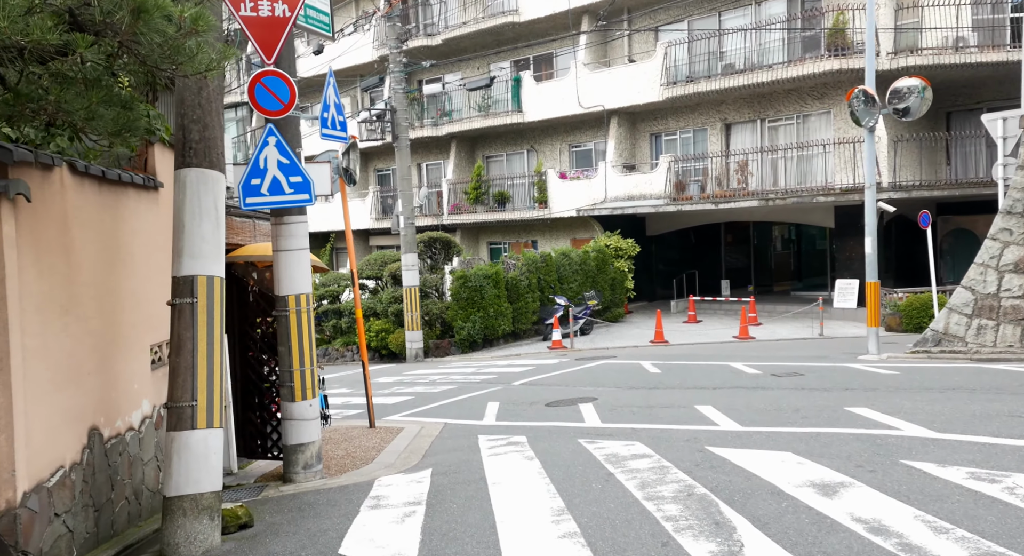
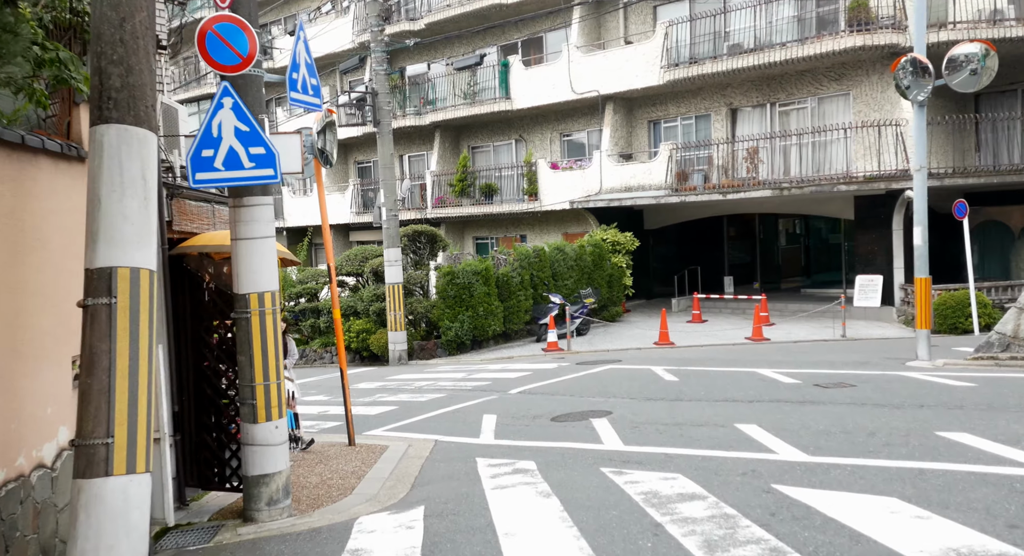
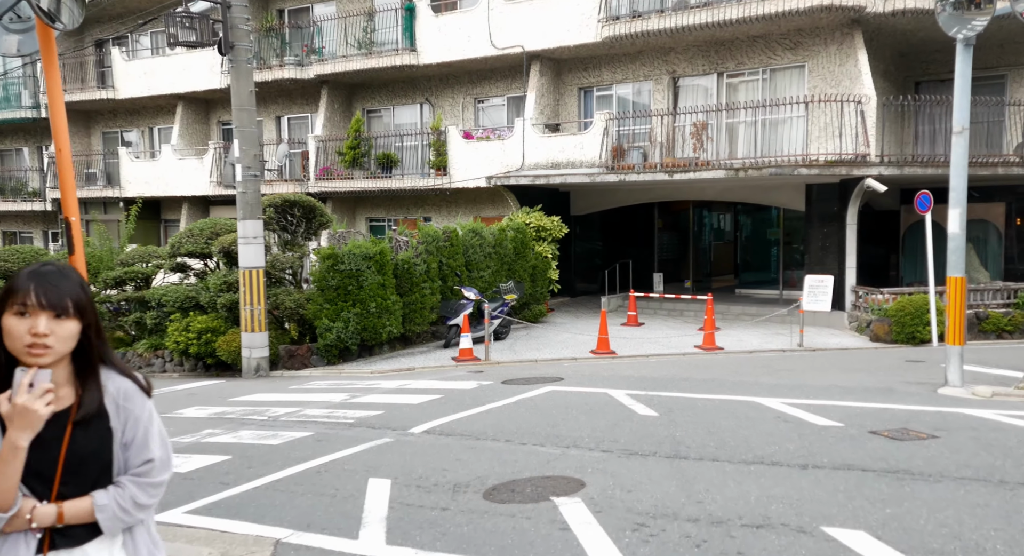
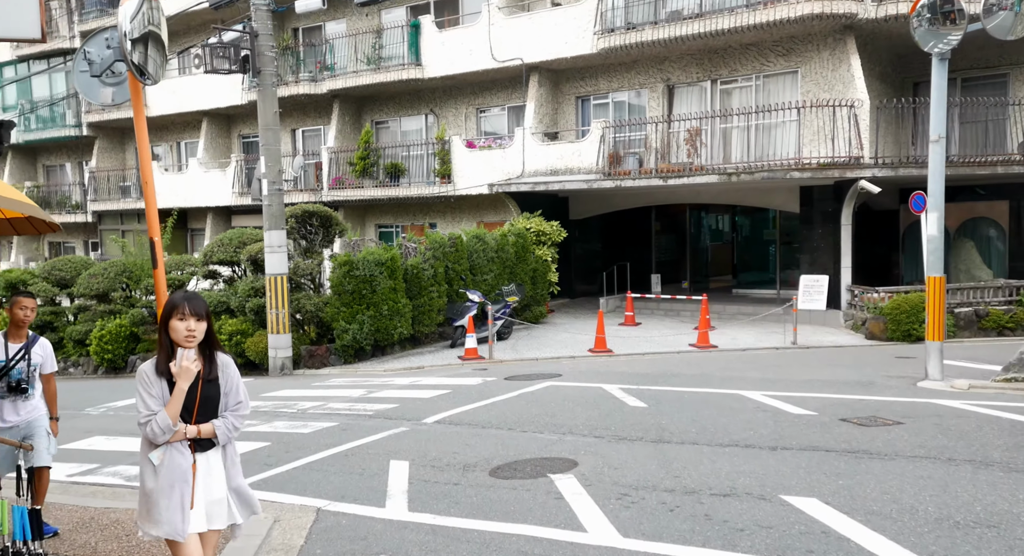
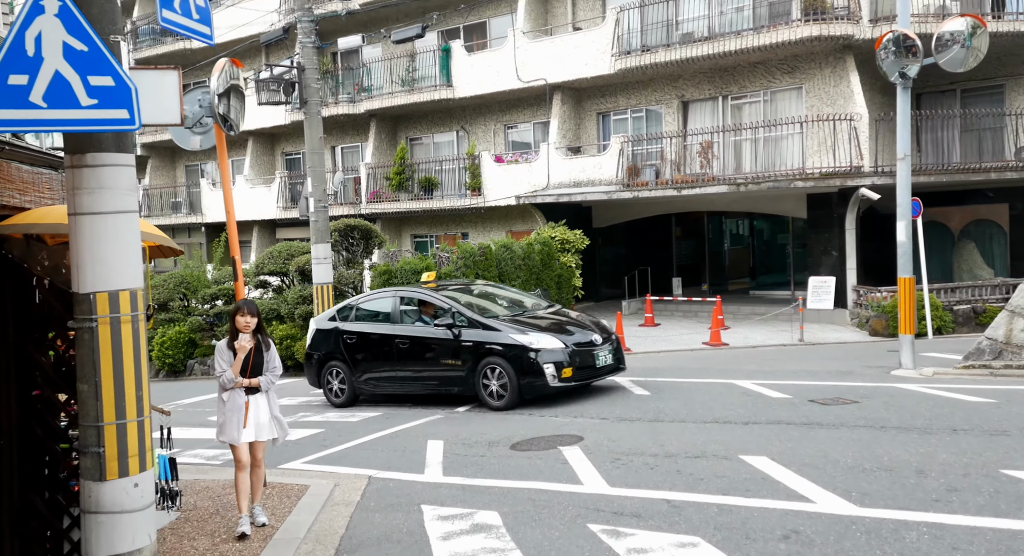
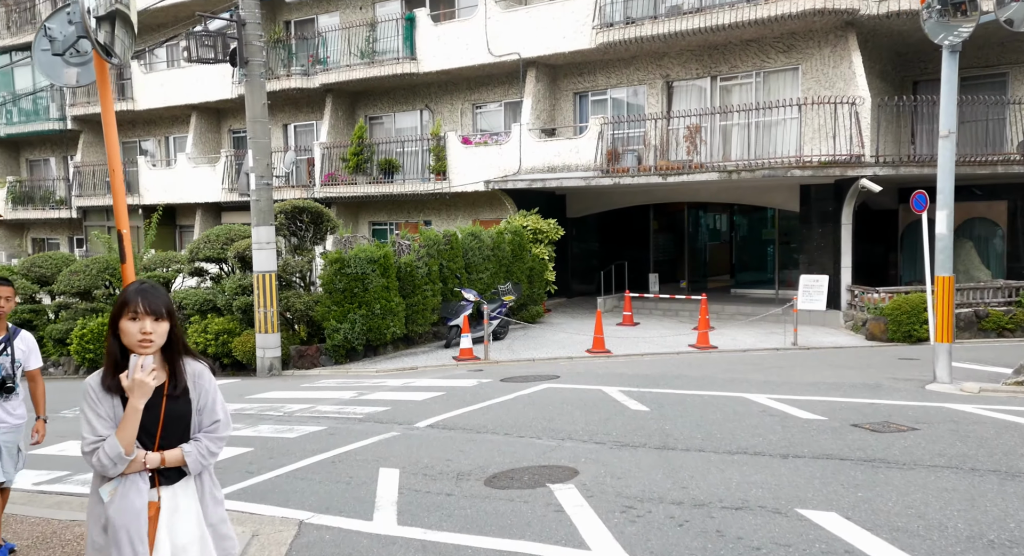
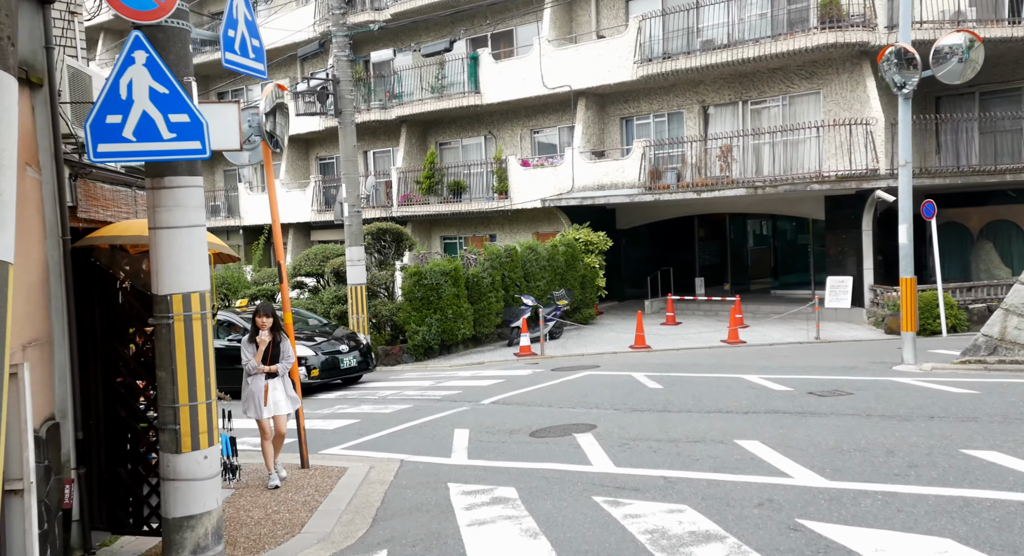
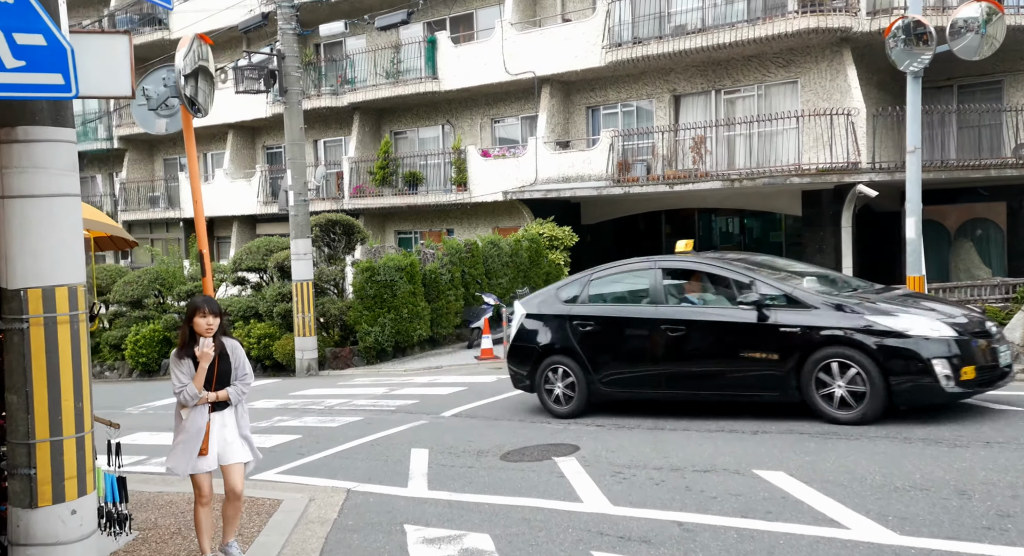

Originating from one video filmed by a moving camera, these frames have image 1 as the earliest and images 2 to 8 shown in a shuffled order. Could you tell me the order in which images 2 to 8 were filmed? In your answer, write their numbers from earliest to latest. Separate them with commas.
2, 7, 5, 8, 4, 6, 3
